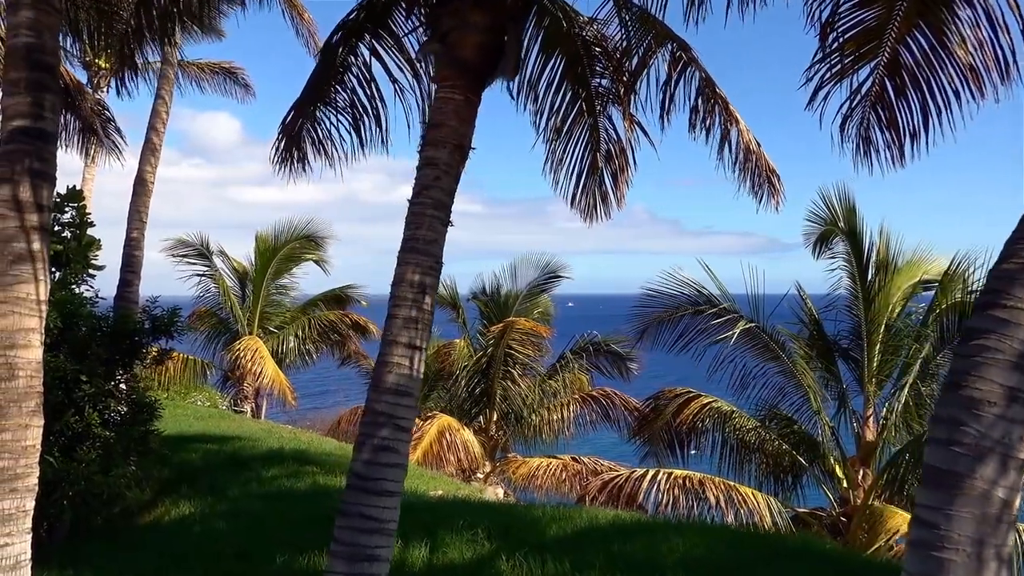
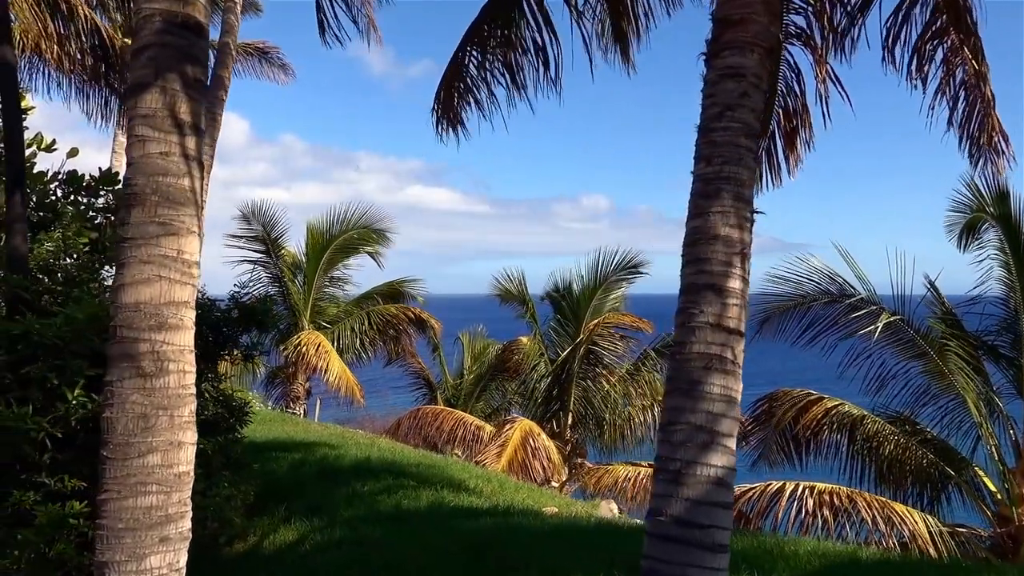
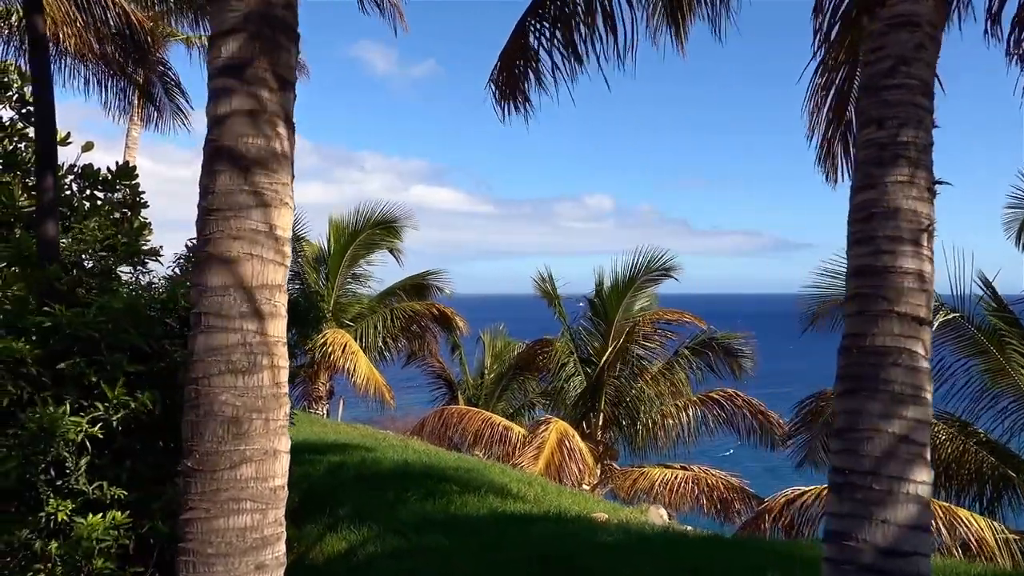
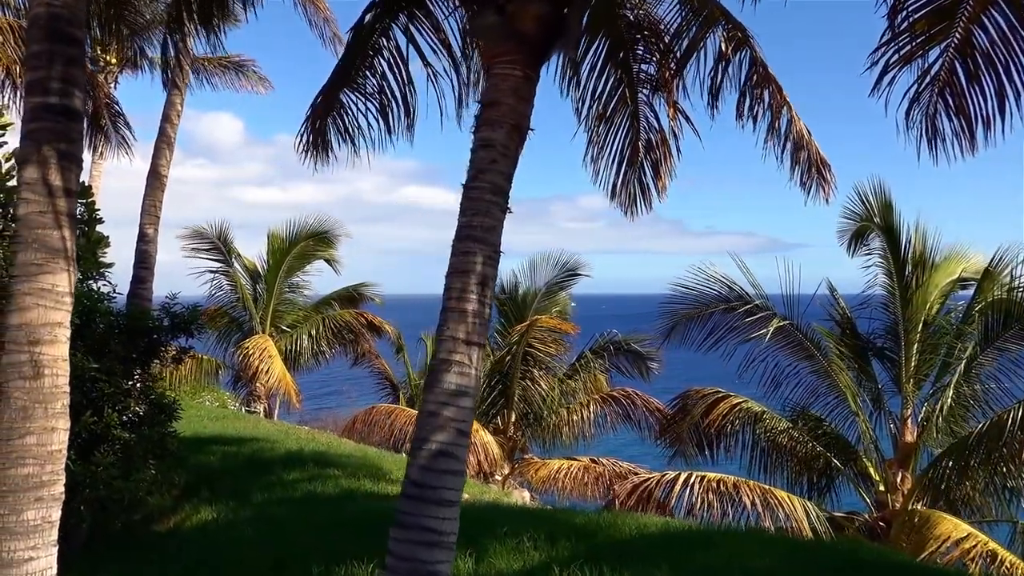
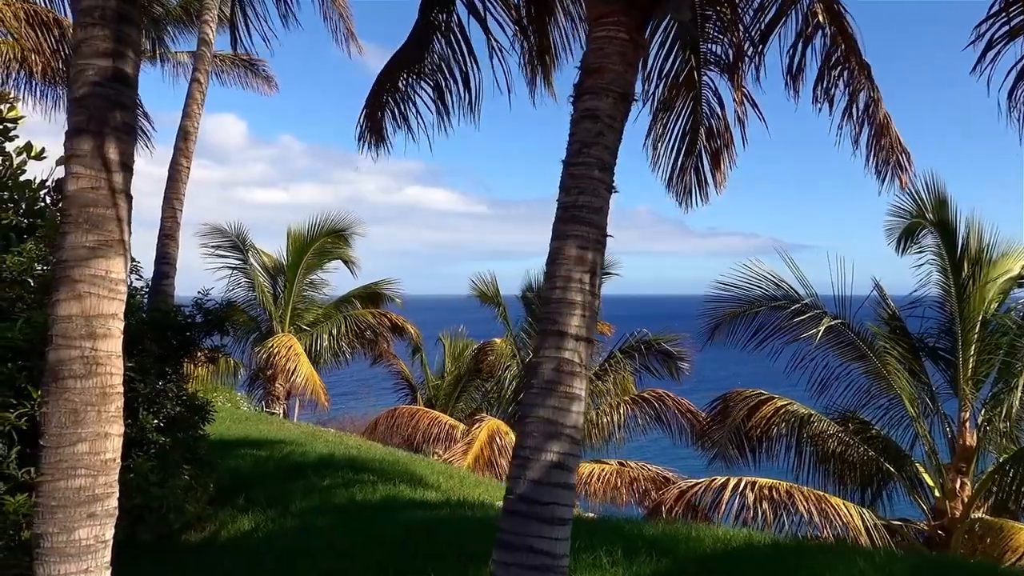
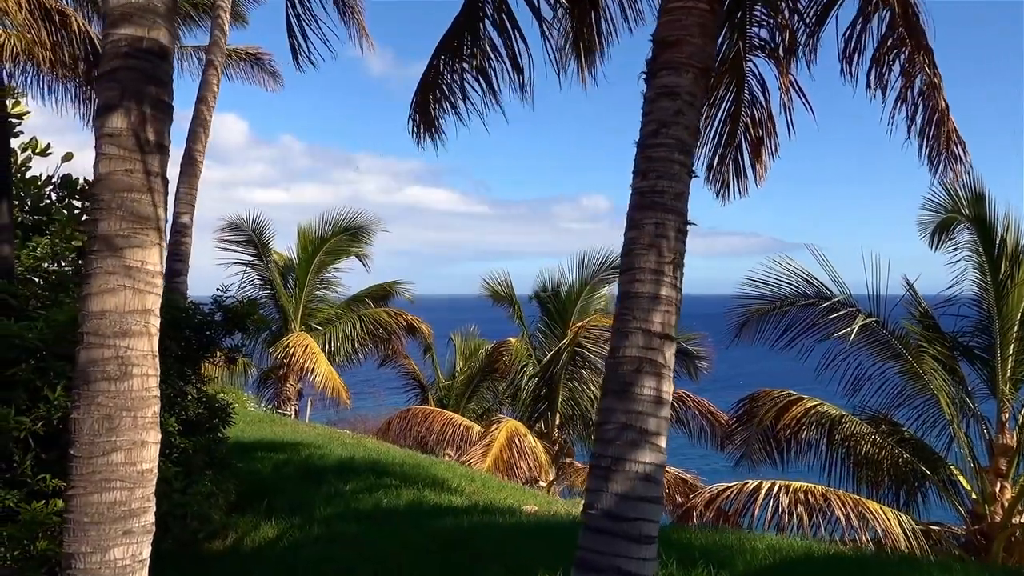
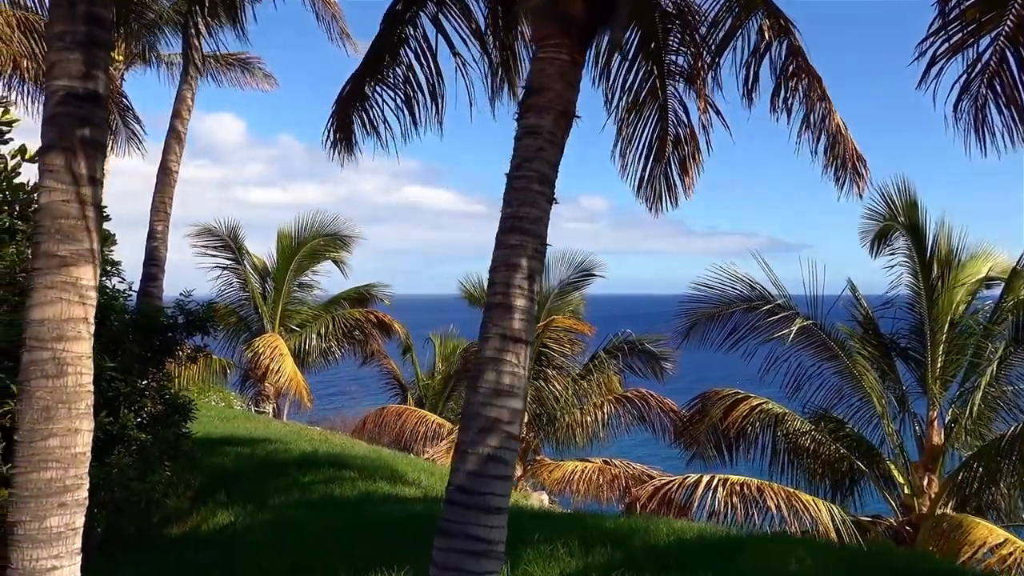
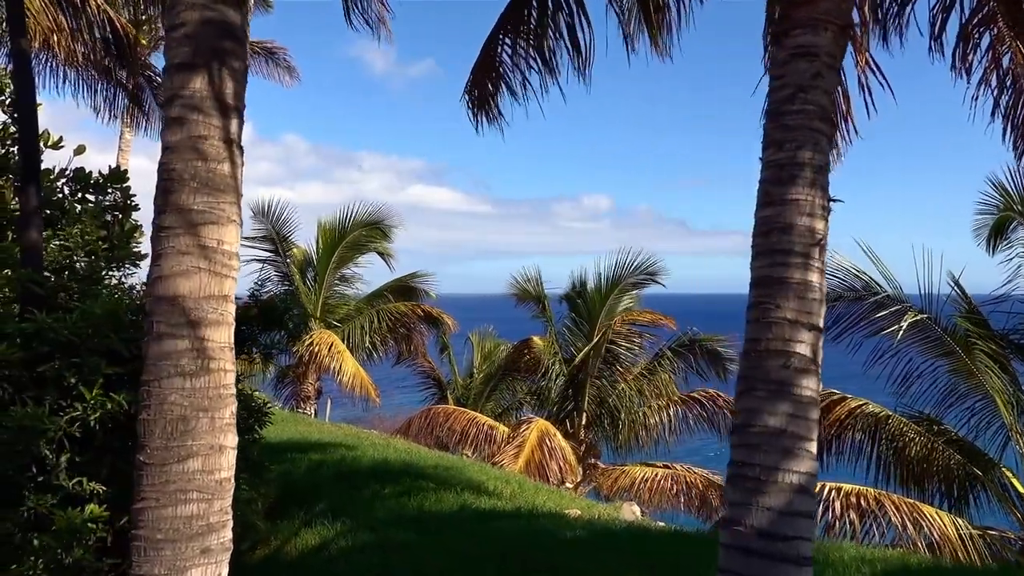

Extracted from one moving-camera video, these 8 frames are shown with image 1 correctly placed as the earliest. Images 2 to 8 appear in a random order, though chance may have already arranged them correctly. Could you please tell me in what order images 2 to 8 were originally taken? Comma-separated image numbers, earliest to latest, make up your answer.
4, 7, 5, 6, 2, 8, 3
